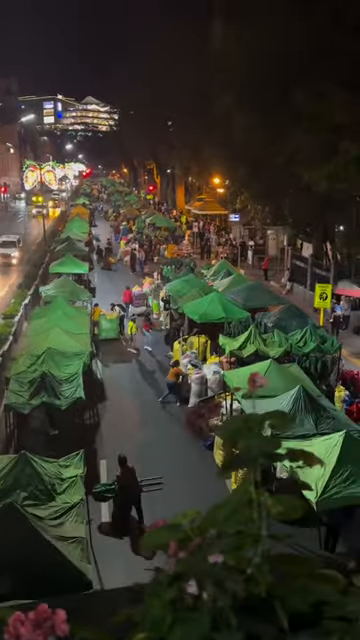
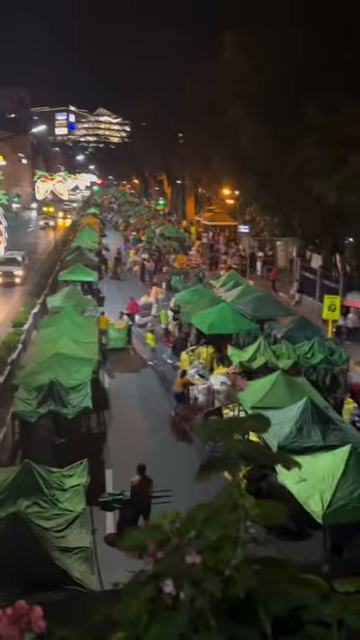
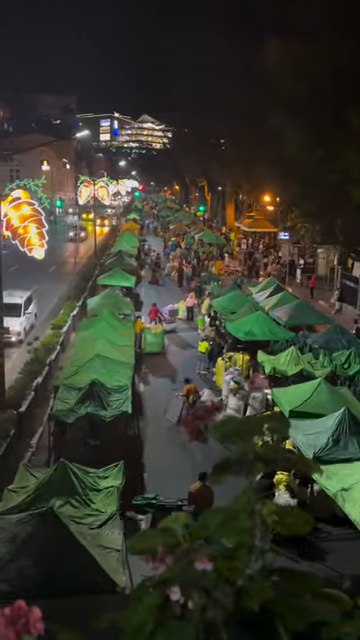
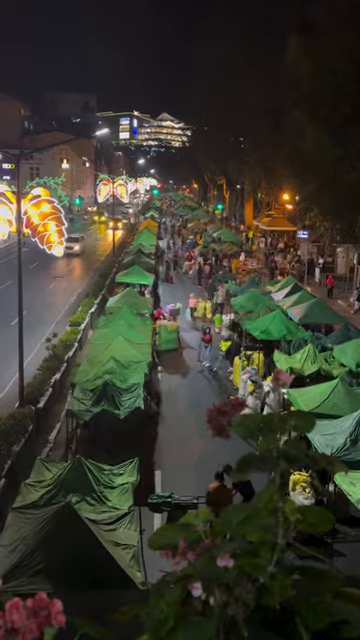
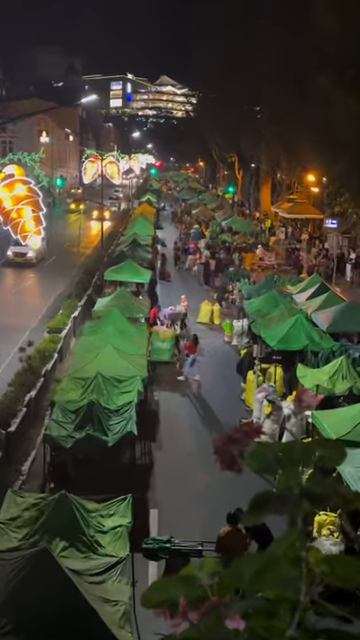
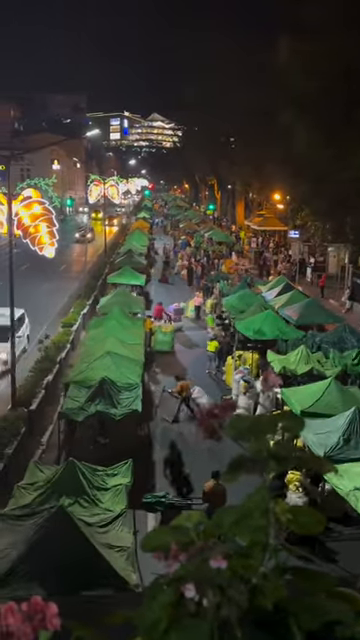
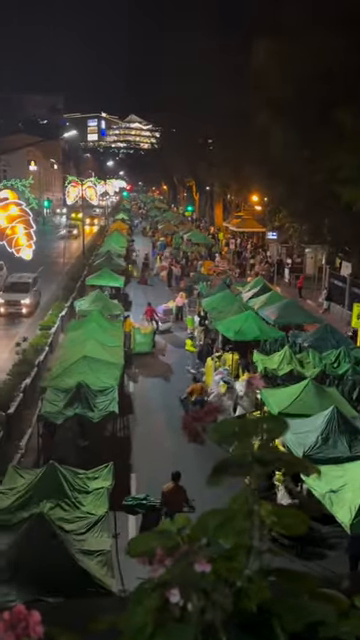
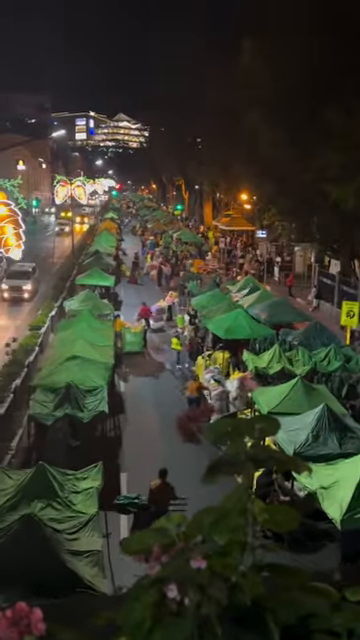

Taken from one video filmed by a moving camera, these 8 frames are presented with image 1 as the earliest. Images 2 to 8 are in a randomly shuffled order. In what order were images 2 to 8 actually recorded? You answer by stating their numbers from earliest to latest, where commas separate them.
2, 8, 7, 3, 6, 4, 5
